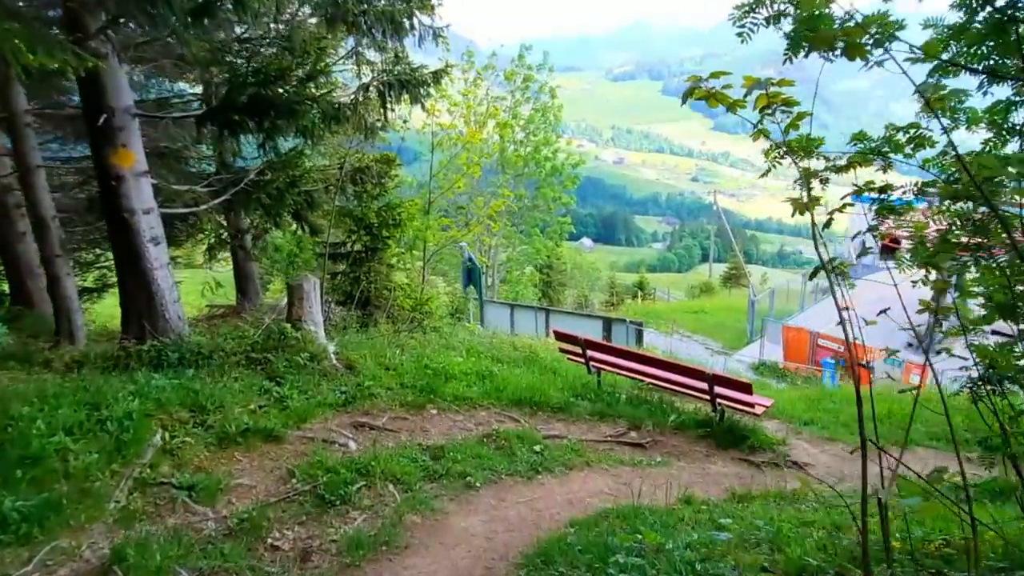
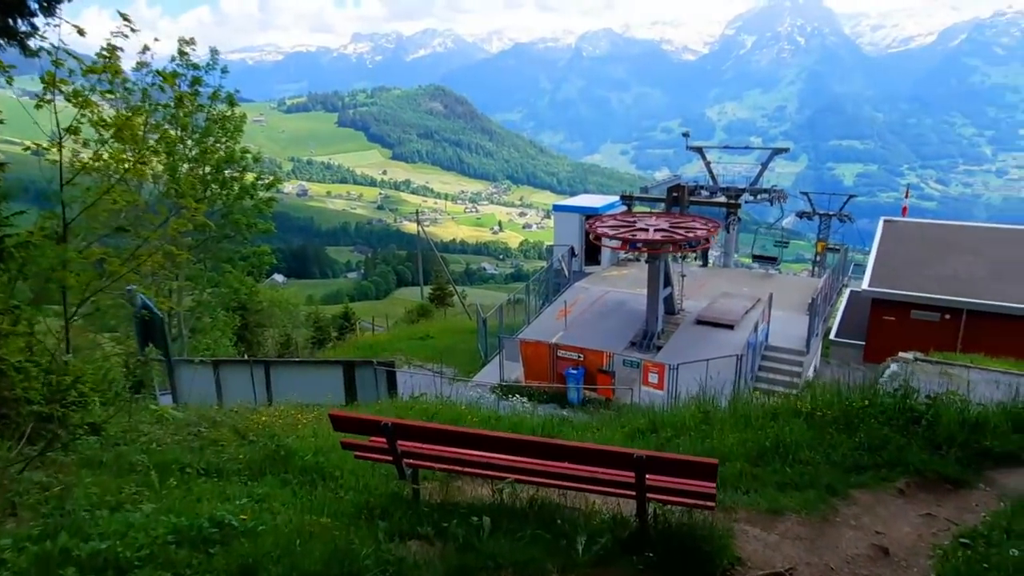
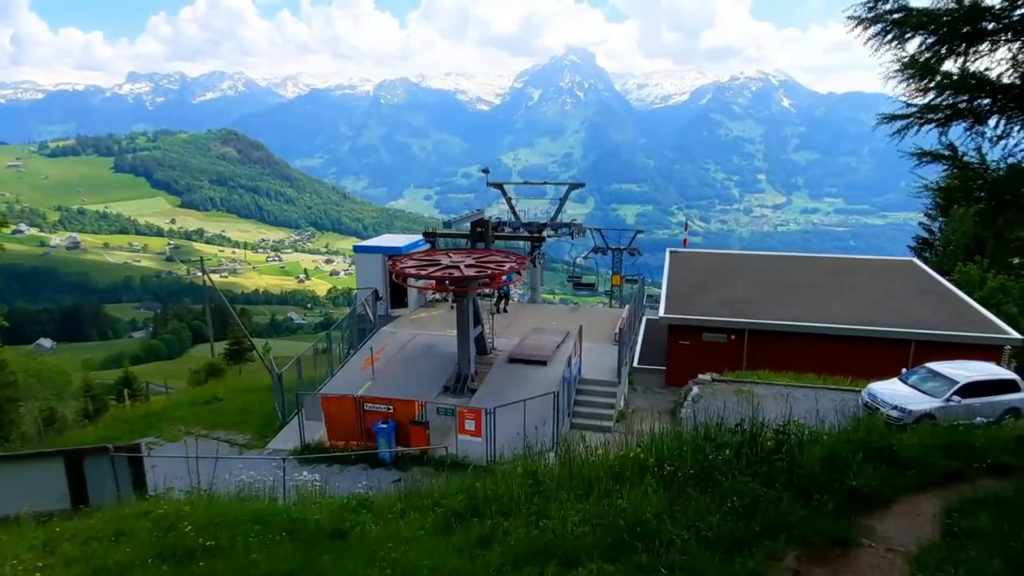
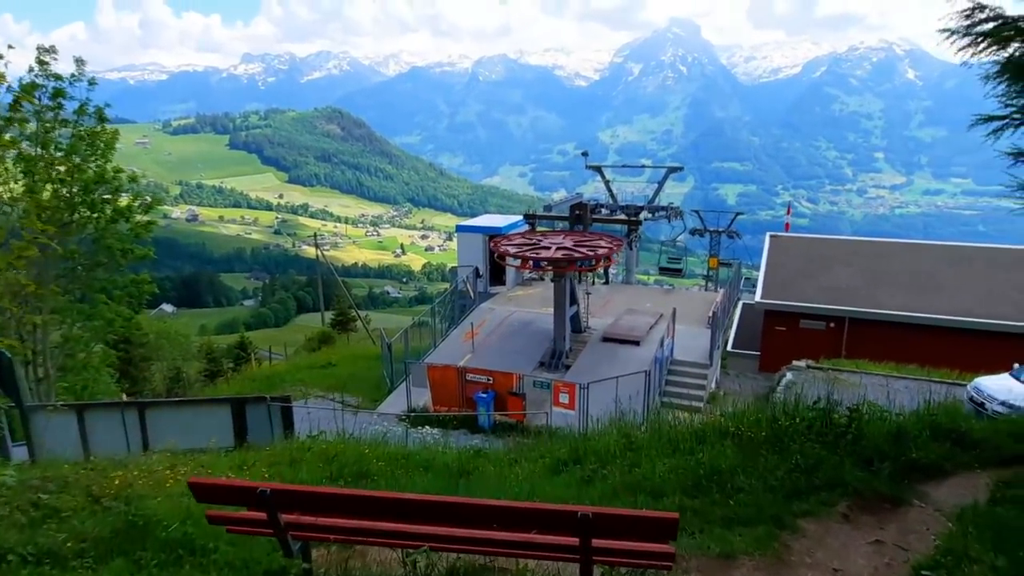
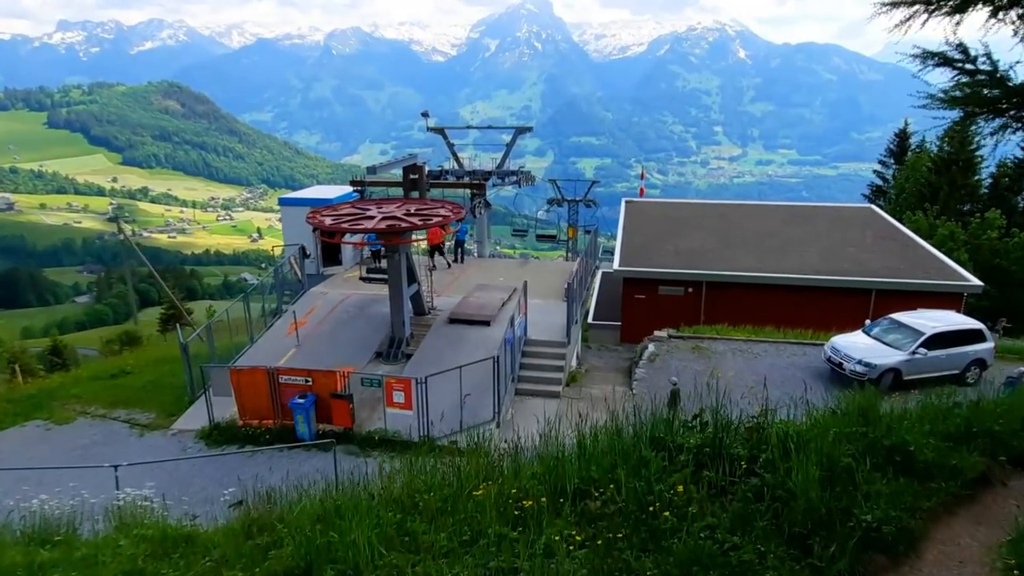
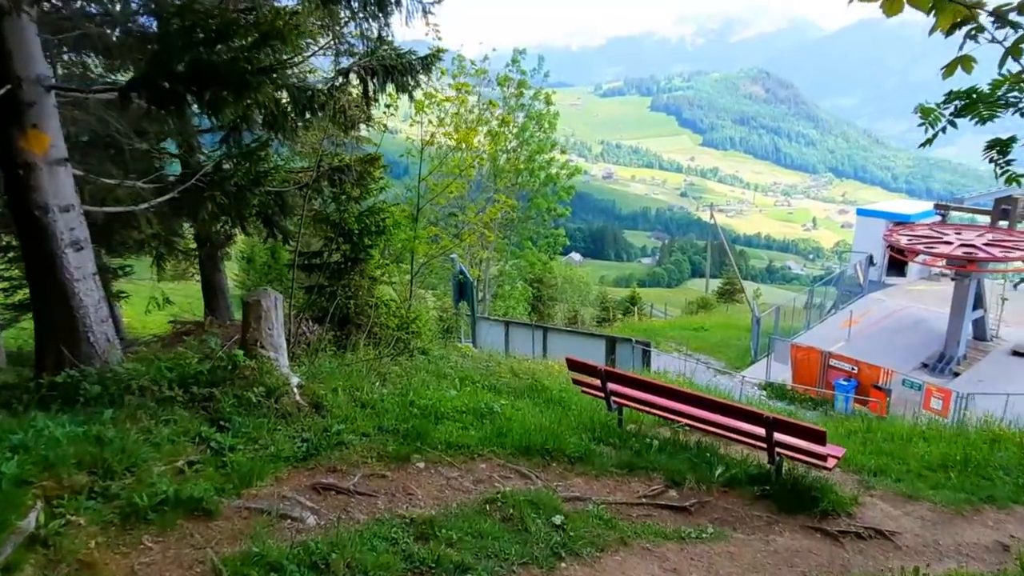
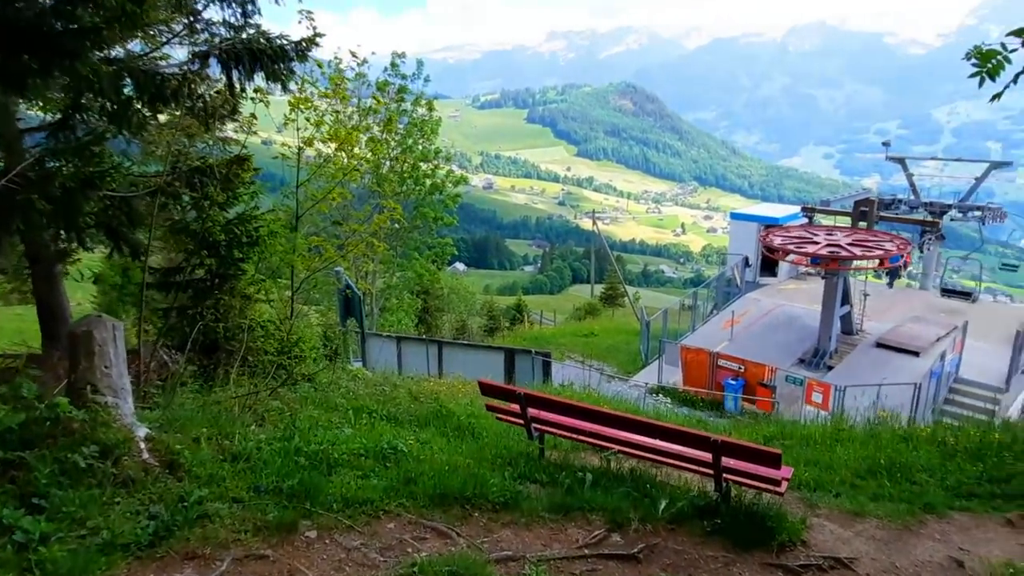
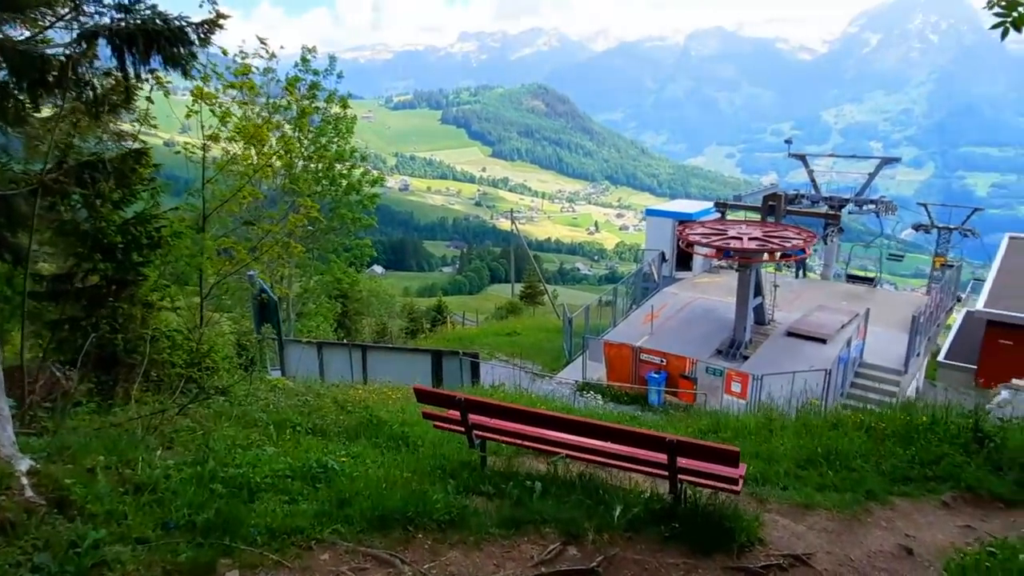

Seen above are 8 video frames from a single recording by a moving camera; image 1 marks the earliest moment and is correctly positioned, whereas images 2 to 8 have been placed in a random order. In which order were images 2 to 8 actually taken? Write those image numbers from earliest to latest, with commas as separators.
6, 7, 8, 2, 4, 3, 5
